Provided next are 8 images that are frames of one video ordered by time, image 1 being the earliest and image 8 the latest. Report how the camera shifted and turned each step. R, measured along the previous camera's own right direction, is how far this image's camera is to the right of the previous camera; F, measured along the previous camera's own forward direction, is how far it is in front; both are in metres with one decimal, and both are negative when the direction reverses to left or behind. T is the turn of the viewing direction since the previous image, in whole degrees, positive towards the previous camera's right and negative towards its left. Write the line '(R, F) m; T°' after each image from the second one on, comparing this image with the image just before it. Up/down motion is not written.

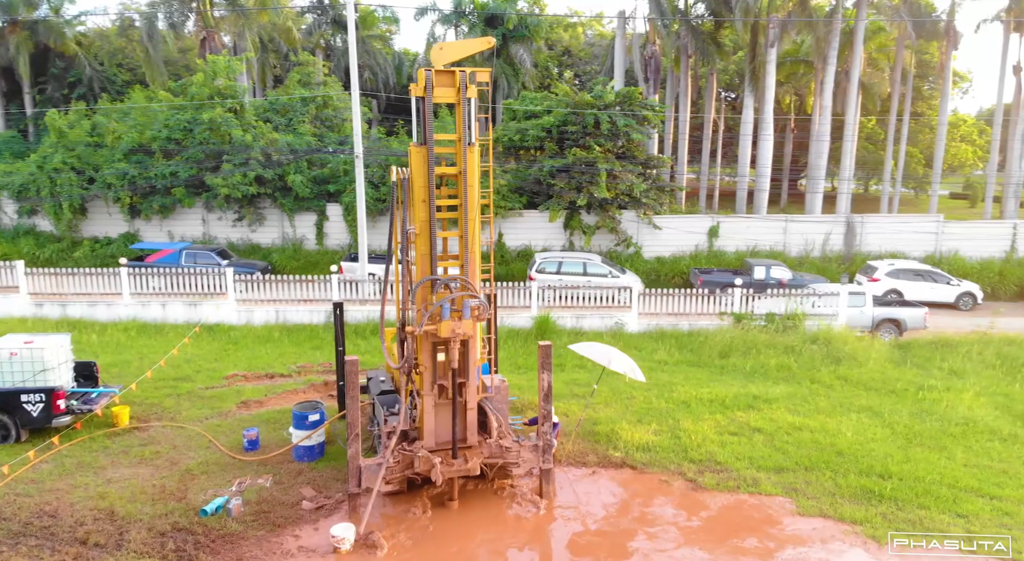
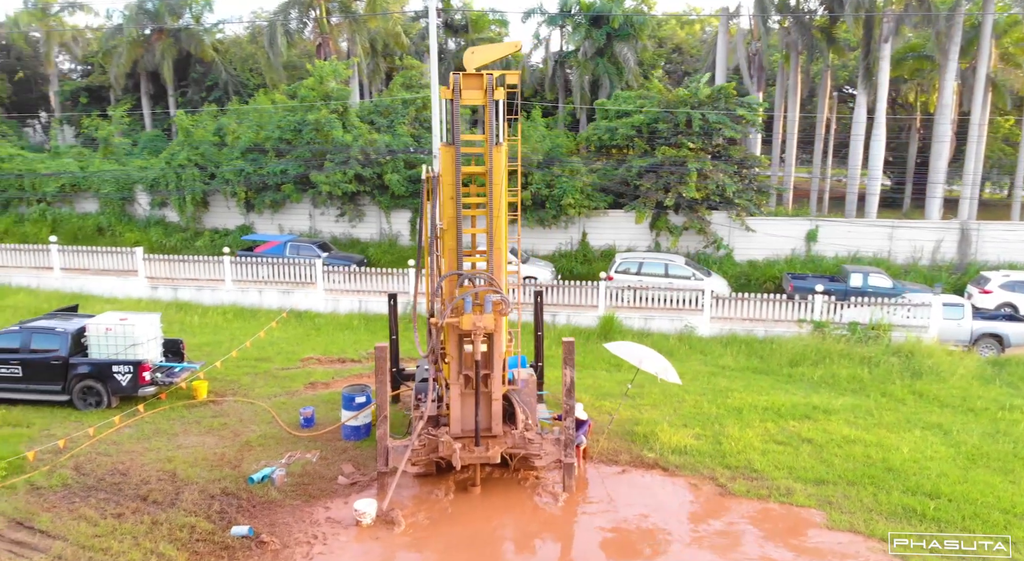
(+0.8, 0.0) m; -8°
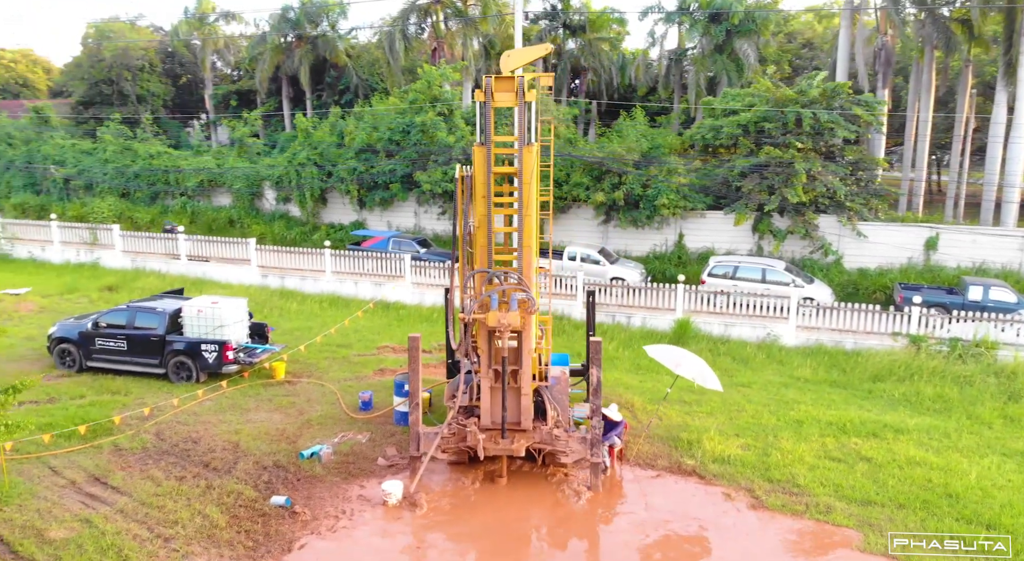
(+0.8, 0.0) m; -9°
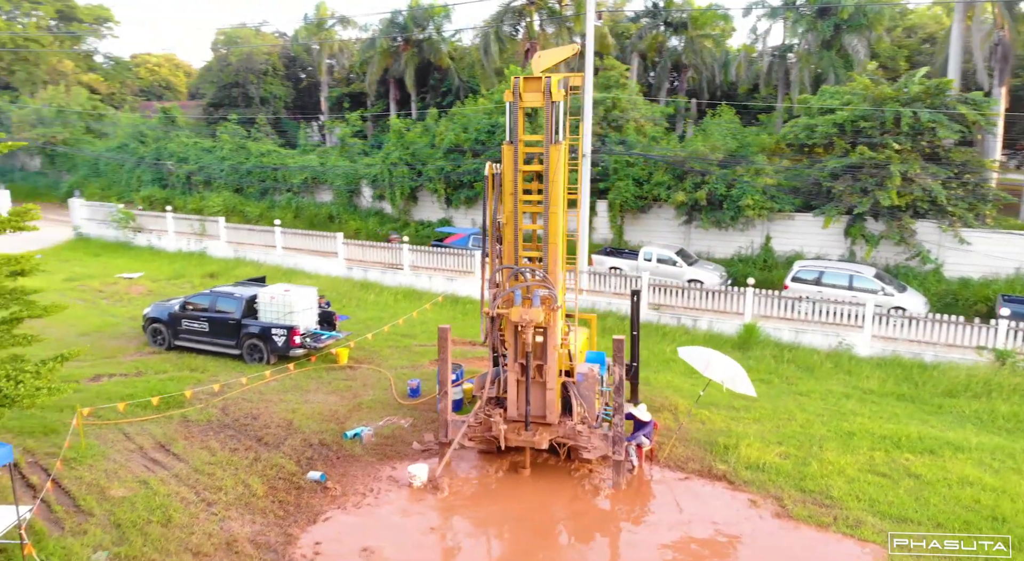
(+0.7, 0.0) m; -8°
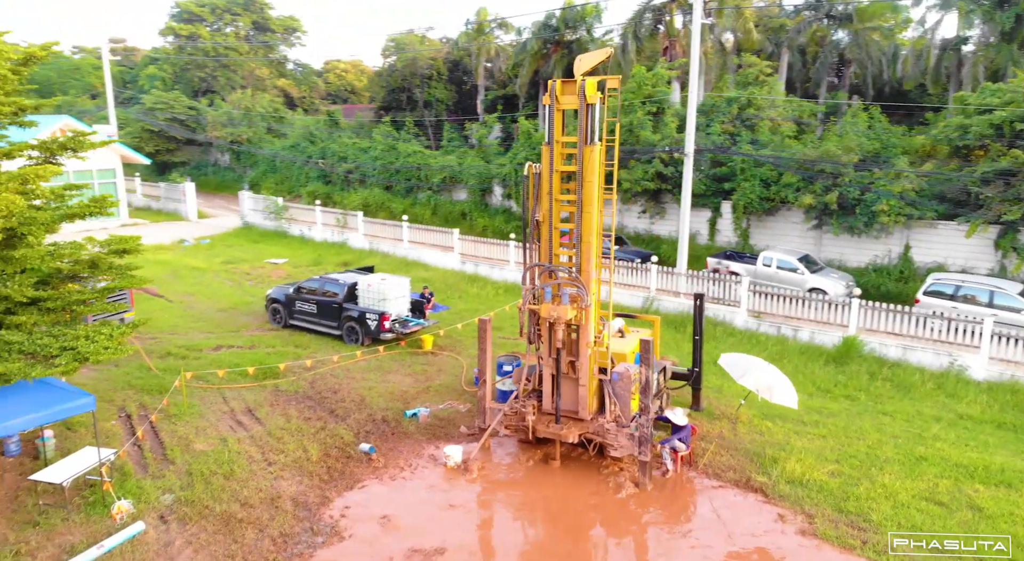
(+1.1, -0.1) m; -12°
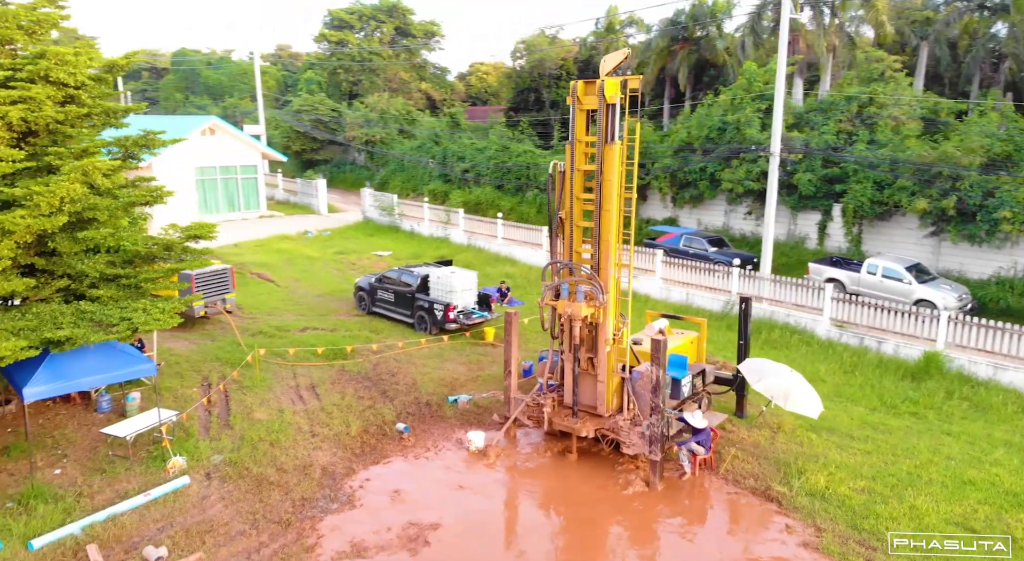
(+1.0, -0.1) m; -10°
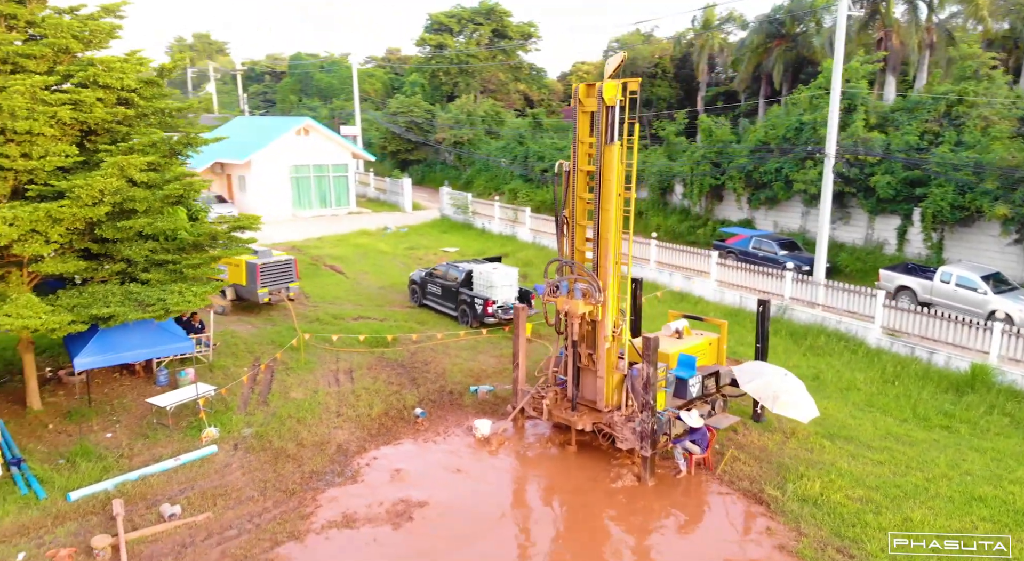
(+0.9, -0.2) m; -7°
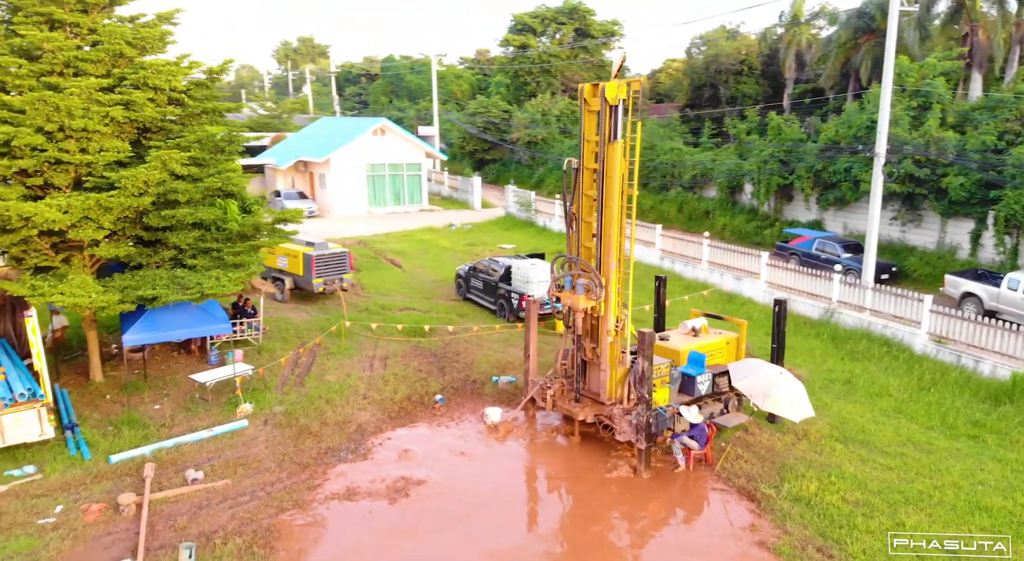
(+0.7, -0.3) m; -6°
